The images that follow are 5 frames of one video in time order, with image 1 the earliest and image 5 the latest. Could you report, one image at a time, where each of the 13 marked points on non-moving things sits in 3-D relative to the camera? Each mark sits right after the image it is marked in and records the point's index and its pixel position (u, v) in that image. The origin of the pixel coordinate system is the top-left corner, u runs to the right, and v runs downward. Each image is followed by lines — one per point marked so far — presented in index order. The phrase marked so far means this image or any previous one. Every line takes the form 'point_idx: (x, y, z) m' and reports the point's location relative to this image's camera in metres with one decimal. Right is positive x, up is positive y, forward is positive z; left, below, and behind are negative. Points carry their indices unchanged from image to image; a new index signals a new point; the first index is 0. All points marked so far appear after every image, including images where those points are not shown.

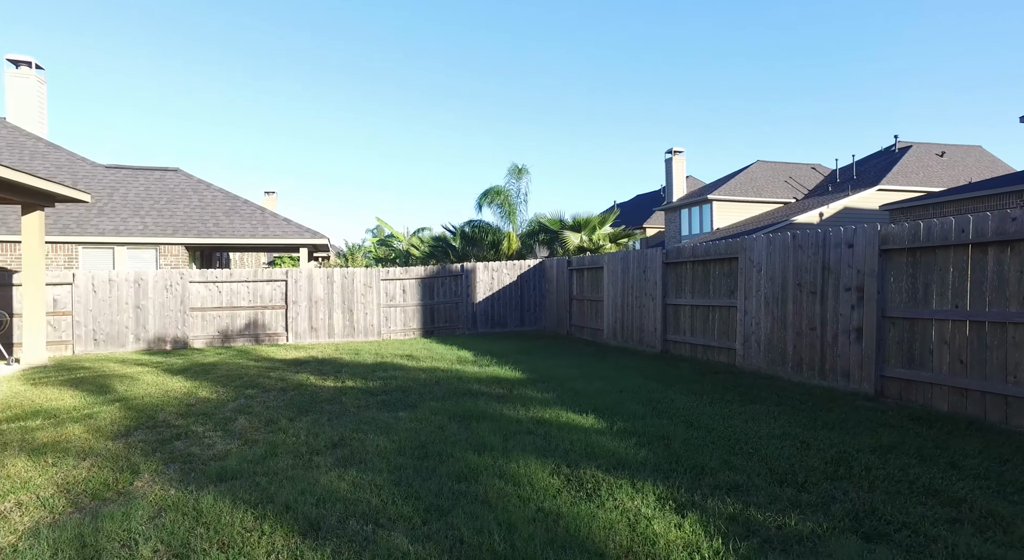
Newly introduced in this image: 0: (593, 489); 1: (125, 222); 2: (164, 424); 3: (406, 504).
0: (+0.5, -1.1, +3.5) m
1: (-8.6, +1.3, +14.6) m
2: (-3.1, -1.2, +5.9) m
3: (-0.5, -1.1, +3.3) m
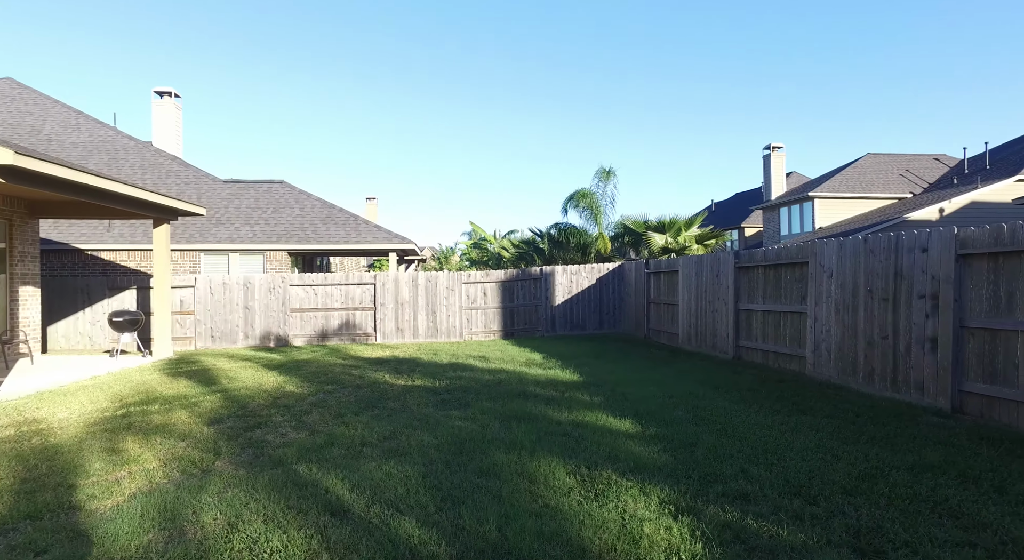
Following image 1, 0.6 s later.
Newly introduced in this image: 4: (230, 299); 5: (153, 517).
0: (+0.5, -1.2, +3.8) m
1: (-6.8, +1.2, +16.1) m
2: (-2.6, -1.3, +6.6) m
3: (-0.5, -1.2, +3.7) m
4: (-6.1, -0.4, +14.1) m
5: (-1.9, -1.3, +3.5) m
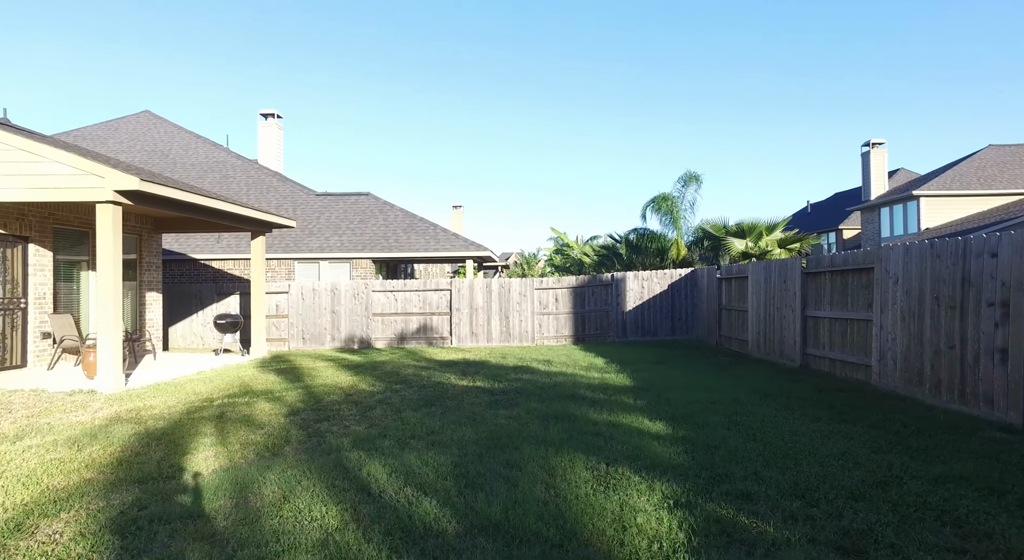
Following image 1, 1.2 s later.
0: (+0.6, -1.3, +4.1) m
1: (-4.9, +1.1, +17.3) m
2: (-2.1, -1.4, +7.4) m
3: (-0.4, -1.3, +4.1) m
4: (-4.5, -0.6, +15.3) m
5: (-1.8, -1.3, +4.1) m
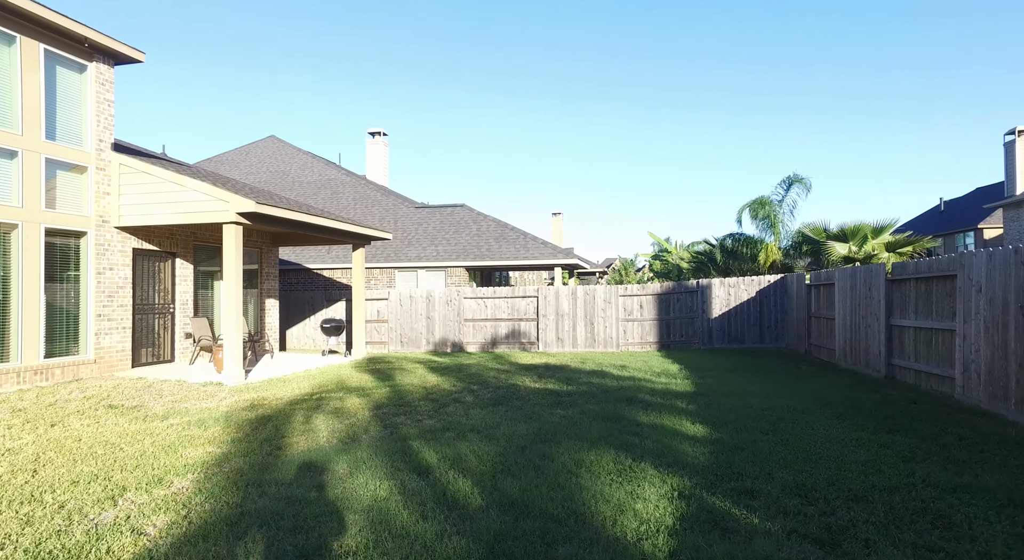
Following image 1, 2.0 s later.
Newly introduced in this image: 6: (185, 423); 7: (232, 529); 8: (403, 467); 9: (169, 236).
0: (+0.8, -1.4, +4.6) m
1: (-2.5, +0.9, +18.6) m
2: (-1.3, -1.5, +8.3) m
3: (-0.1, -1.4, +4.8) m
4: (-2.4, -0.7, +16.5) m
5: (-1.6, -1.4, +5.0) m
6: (-3.5, -1.5, +7.0) m
7: (-1.6, -1.4, +3.7) m
8: (-0.8, -1.4, +4.8) m
9: (-5.8, +0.7, +11.0) m
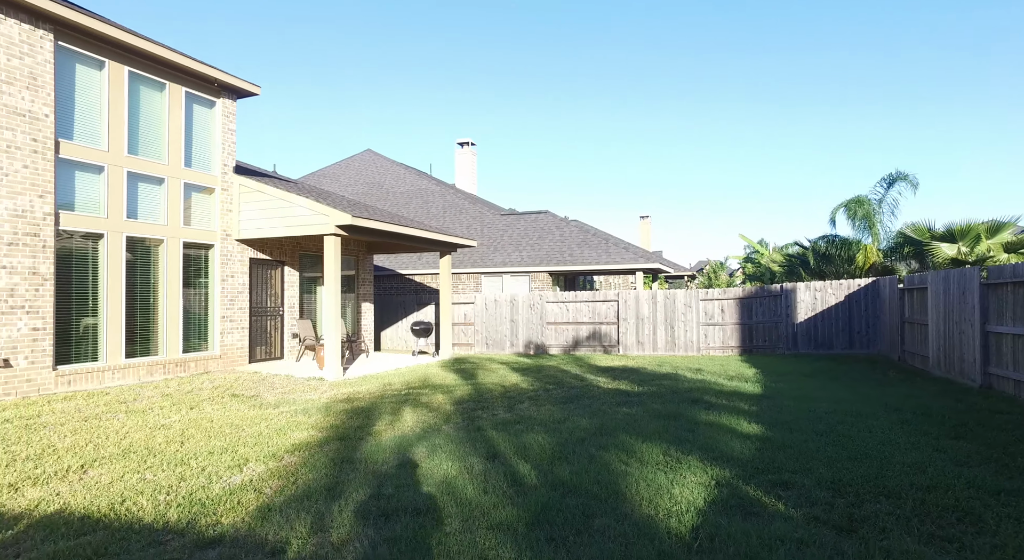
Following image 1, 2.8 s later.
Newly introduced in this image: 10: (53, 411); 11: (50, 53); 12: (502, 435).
0: (+1.3, -1.4, +5.0) m
1: (-0.1, +0.7, +19.3) m
2: (-0.3, -1.6, +9.0) m
3: (+0.3, -1.4, +5.4) m
4: (-0.3, -0.9, +17.3) m
5: (-1.1, -1.5, +5.8) m
6: (-2.7, -1.6, +8.0) m
7: (-1.3, -1.5, +4.5) m
8: (-0.3, -1.5, +5.5) m
9: (-4.4, +0.6, +12.3) m
10: (-5.2, -1.5, +7.5) m
11: (-6.0, +2.9, +8.6) m
12: (-0.1, -1.5, +6.3) m
